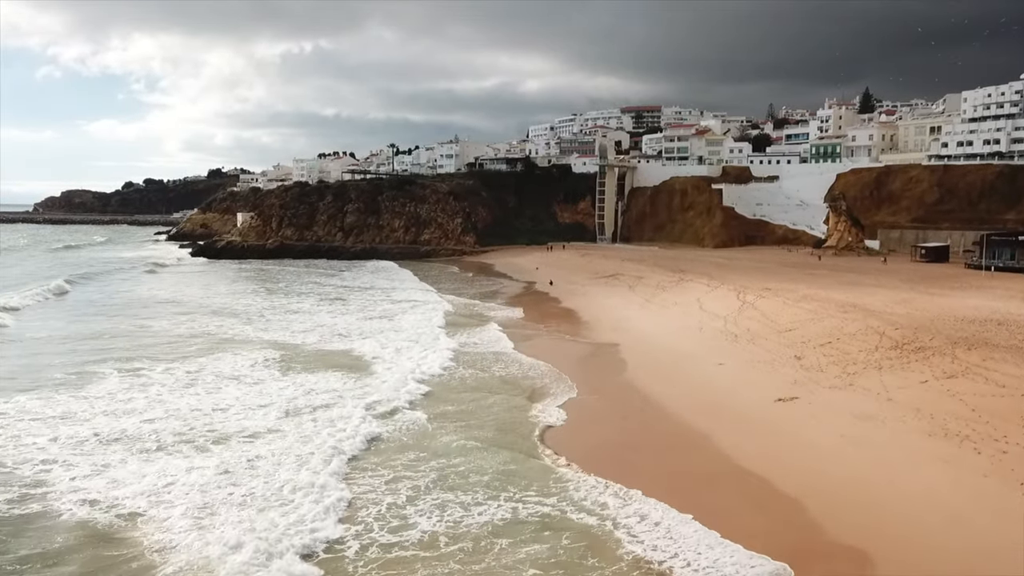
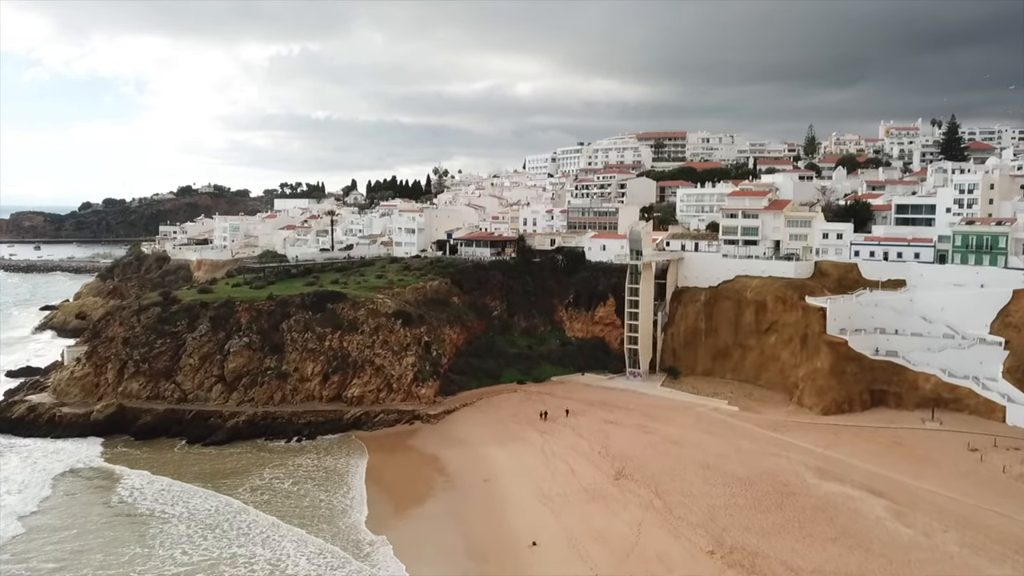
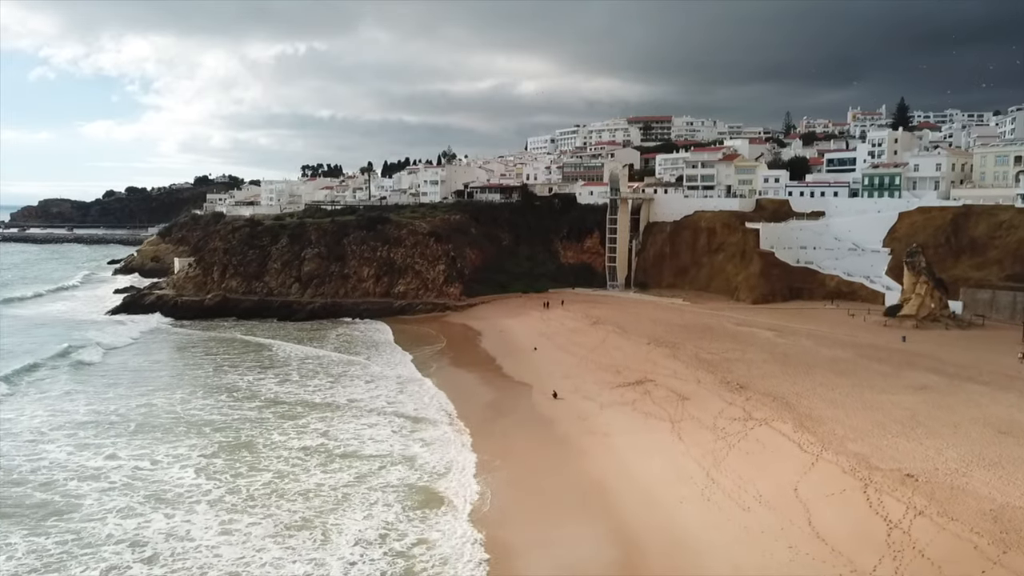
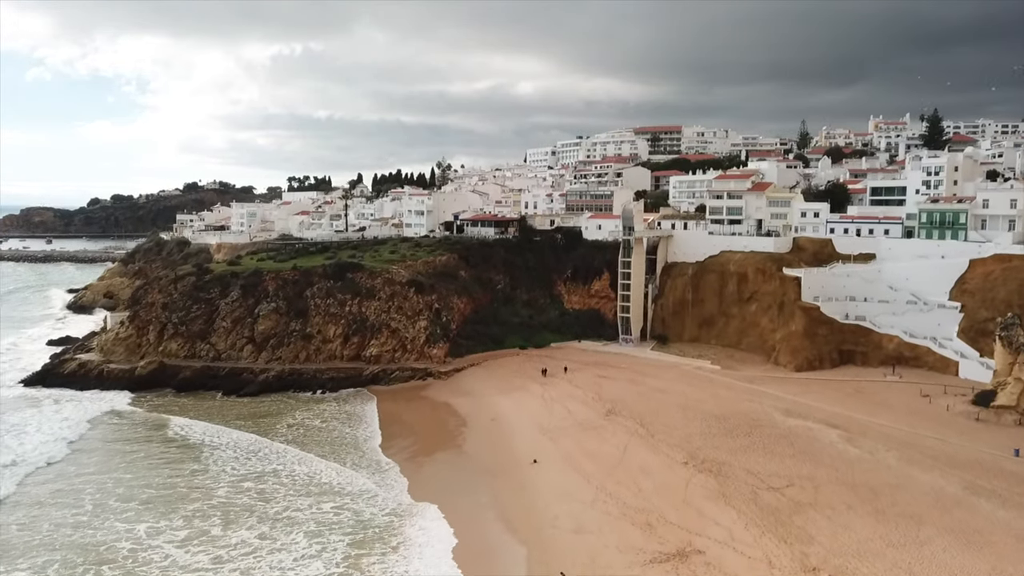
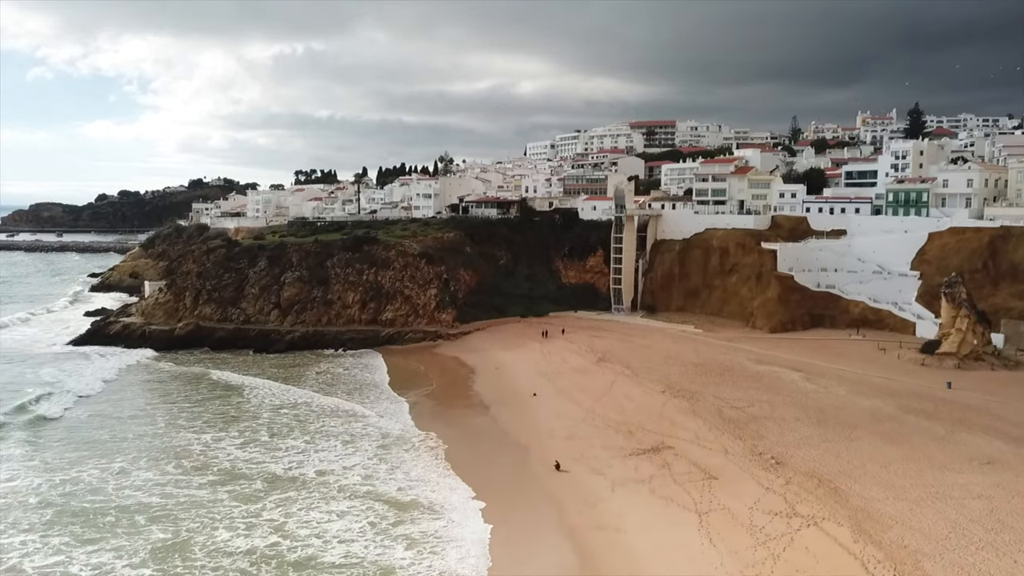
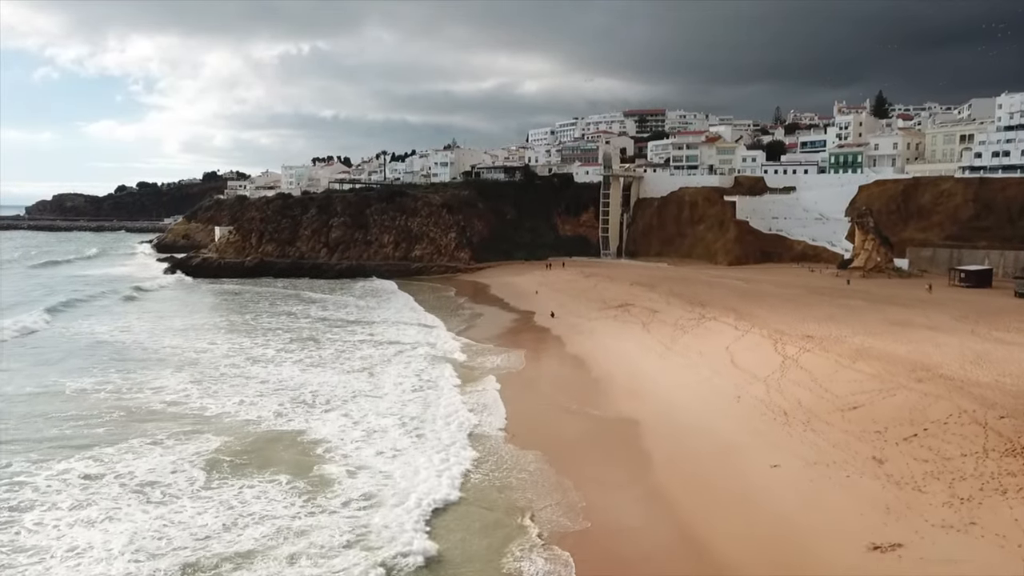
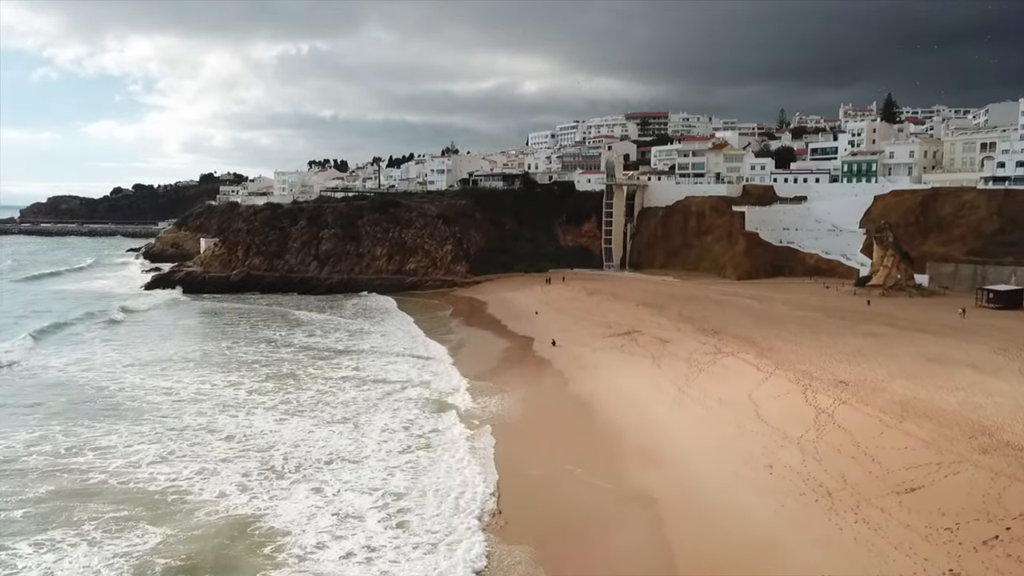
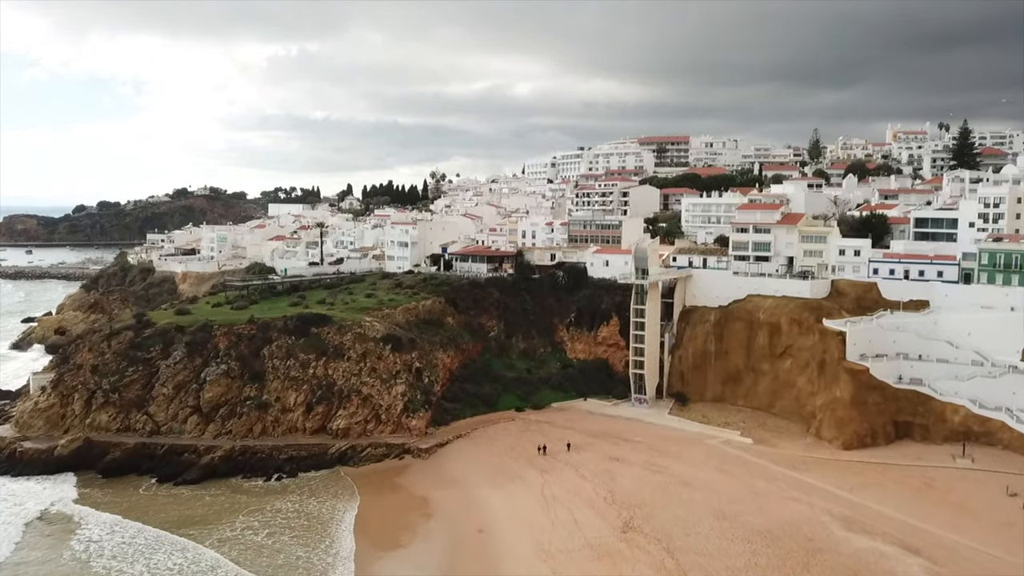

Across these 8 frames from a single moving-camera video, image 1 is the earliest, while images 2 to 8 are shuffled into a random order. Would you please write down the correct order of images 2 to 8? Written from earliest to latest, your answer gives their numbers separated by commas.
6, 7, 3, 5, 4, 2, 8
